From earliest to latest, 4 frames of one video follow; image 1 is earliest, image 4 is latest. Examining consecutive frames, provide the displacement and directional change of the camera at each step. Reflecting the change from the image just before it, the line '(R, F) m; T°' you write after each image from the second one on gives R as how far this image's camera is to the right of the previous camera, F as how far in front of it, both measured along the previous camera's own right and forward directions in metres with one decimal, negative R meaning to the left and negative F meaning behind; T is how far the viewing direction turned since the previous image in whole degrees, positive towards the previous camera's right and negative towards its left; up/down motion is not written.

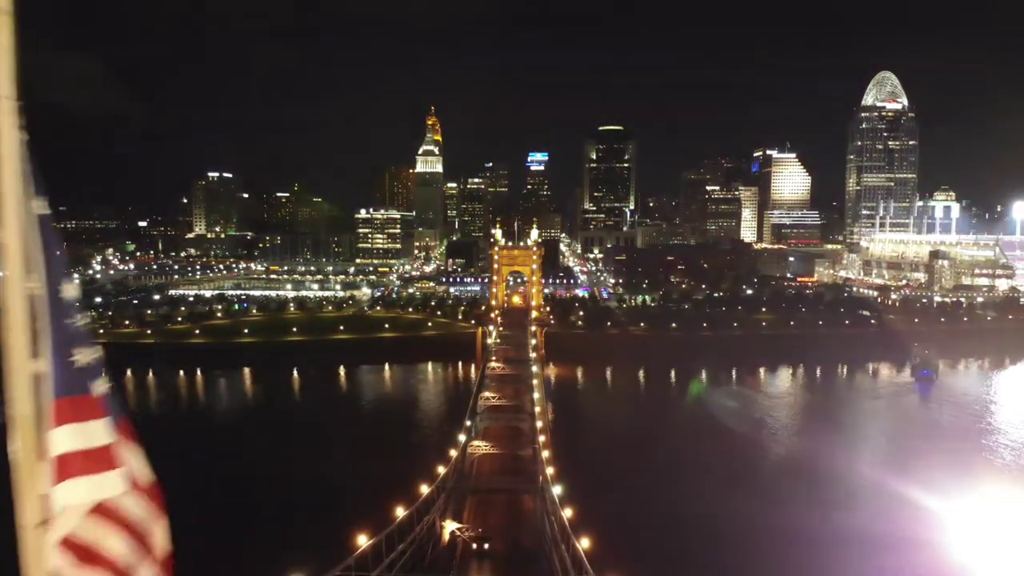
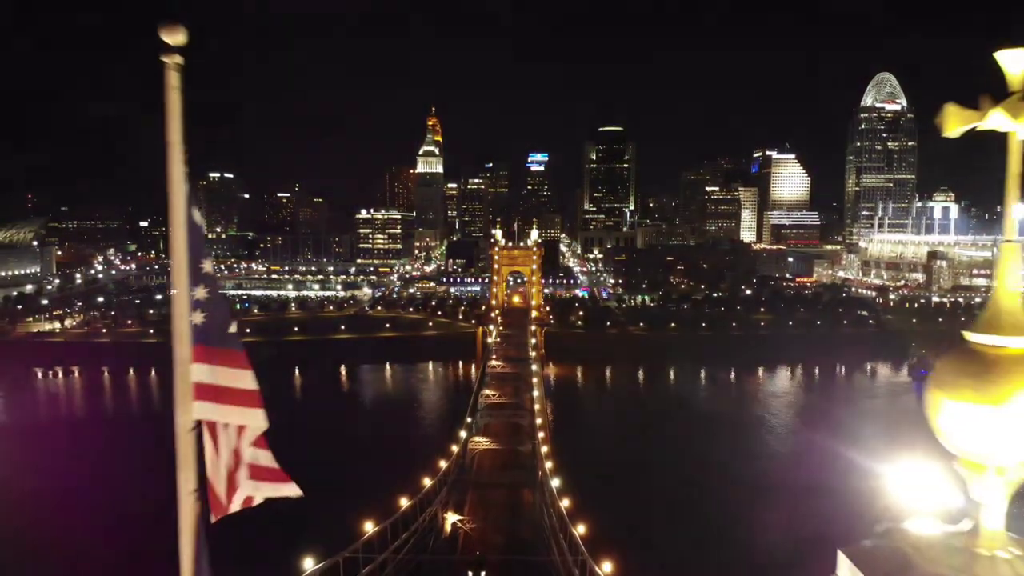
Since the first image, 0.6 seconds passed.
(0.0, -0.3) m; 0°
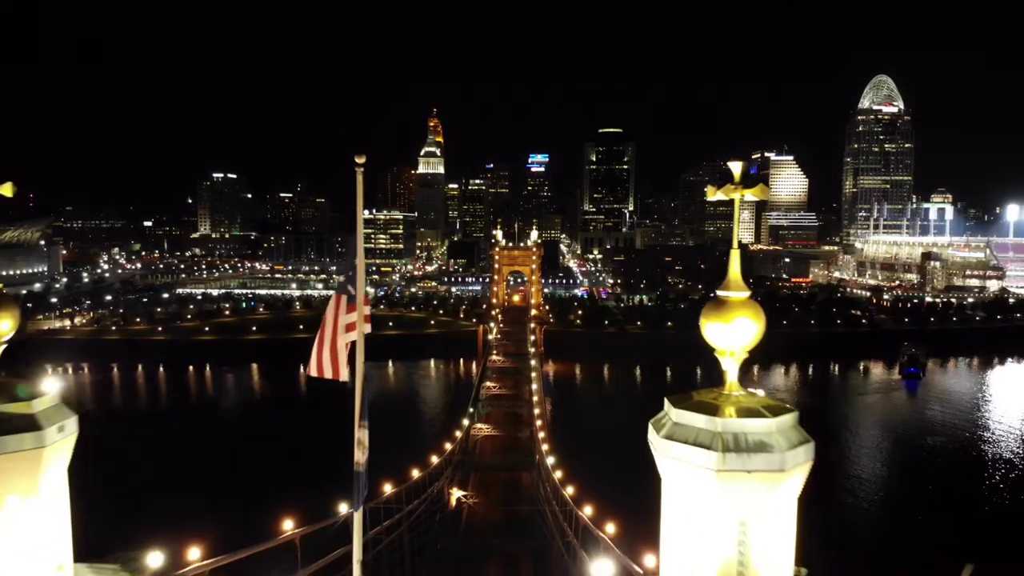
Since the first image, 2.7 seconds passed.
(0.0, -1.1) m; 0°
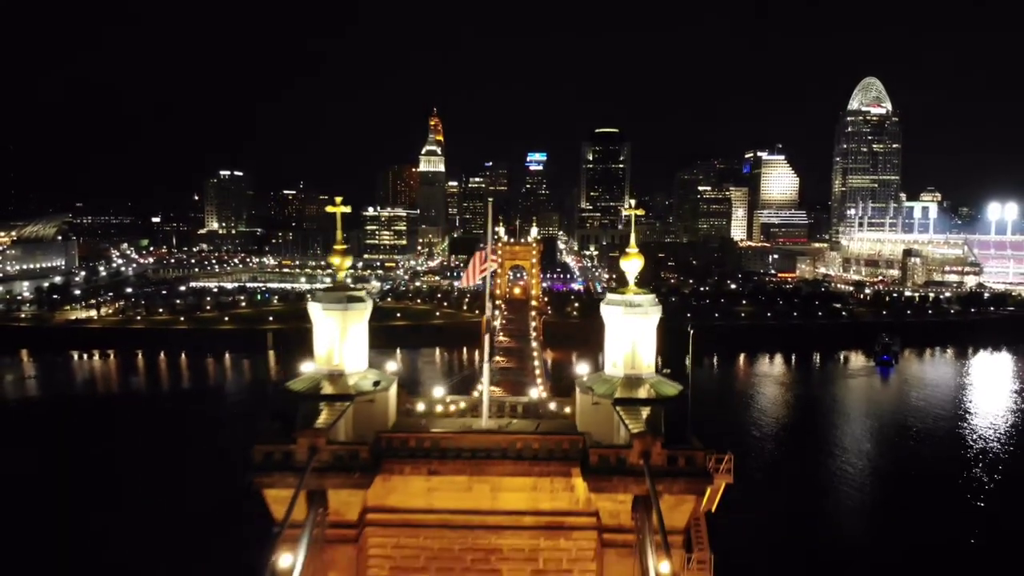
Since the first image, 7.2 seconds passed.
(-0.3, -3.2) m; 0°
